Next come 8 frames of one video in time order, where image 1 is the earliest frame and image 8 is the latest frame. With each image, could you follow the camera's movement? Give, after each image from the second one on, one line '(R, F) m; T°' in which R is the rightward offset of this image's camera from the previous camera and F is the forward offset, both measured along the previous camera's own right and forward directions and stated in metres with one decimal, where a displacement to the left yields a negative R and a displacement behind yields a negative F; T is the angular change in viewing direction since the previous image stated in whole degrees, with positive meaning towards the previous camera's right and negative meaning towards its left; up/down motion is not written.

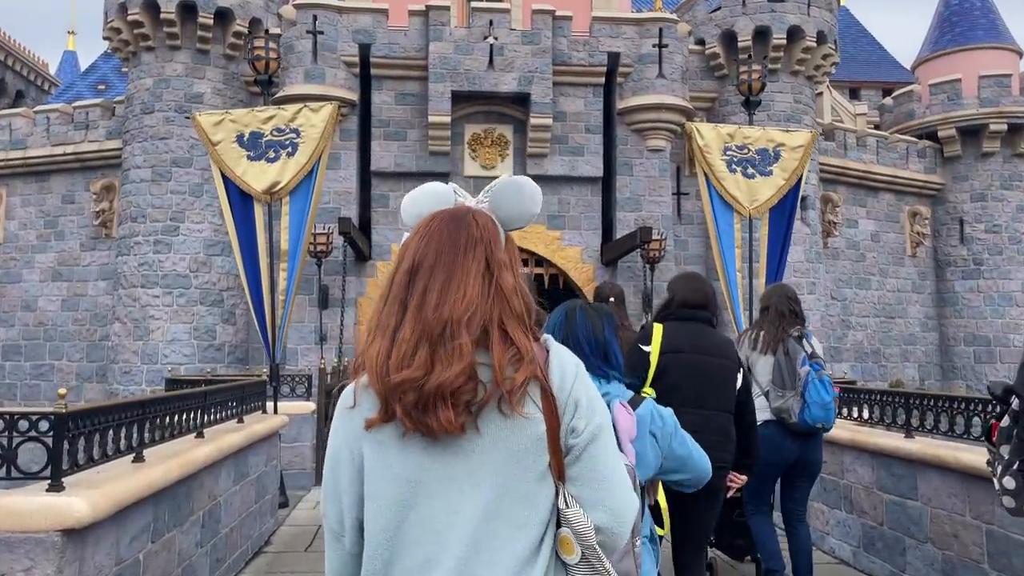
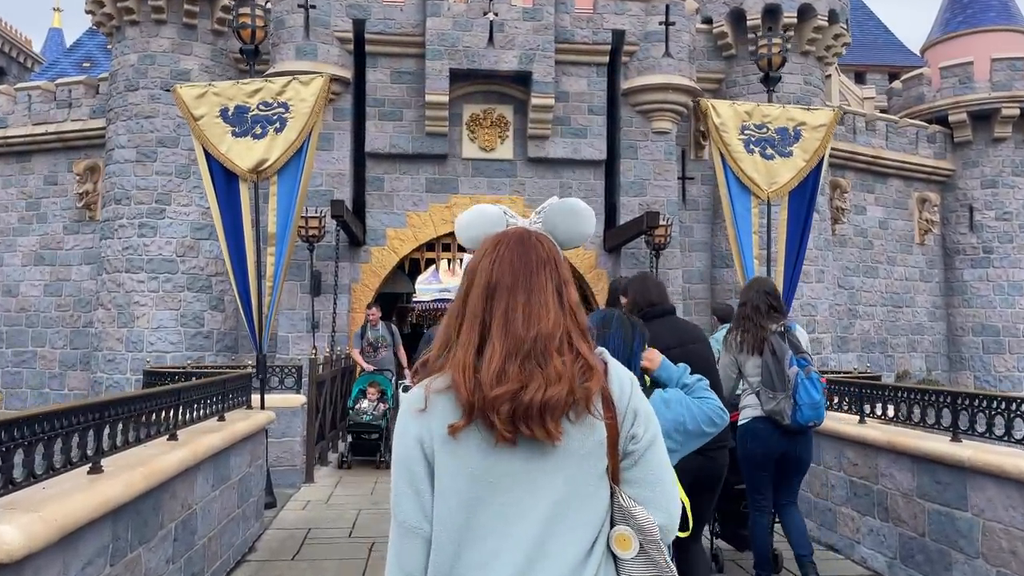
(-0.1, +0.4) m; 0°
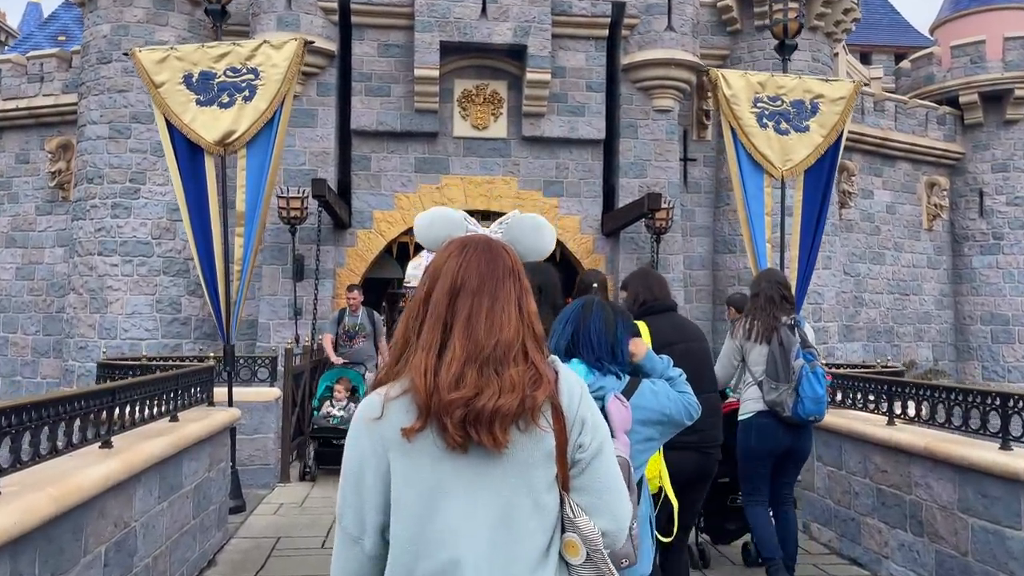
(0.0, +0.5) m; 0°
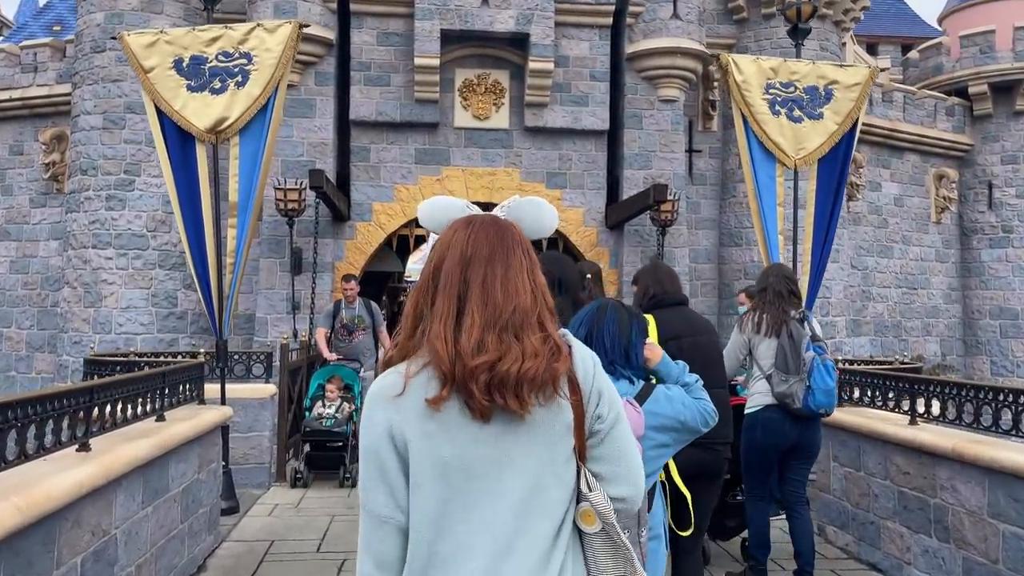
(0.0, +0.2) m; 0°
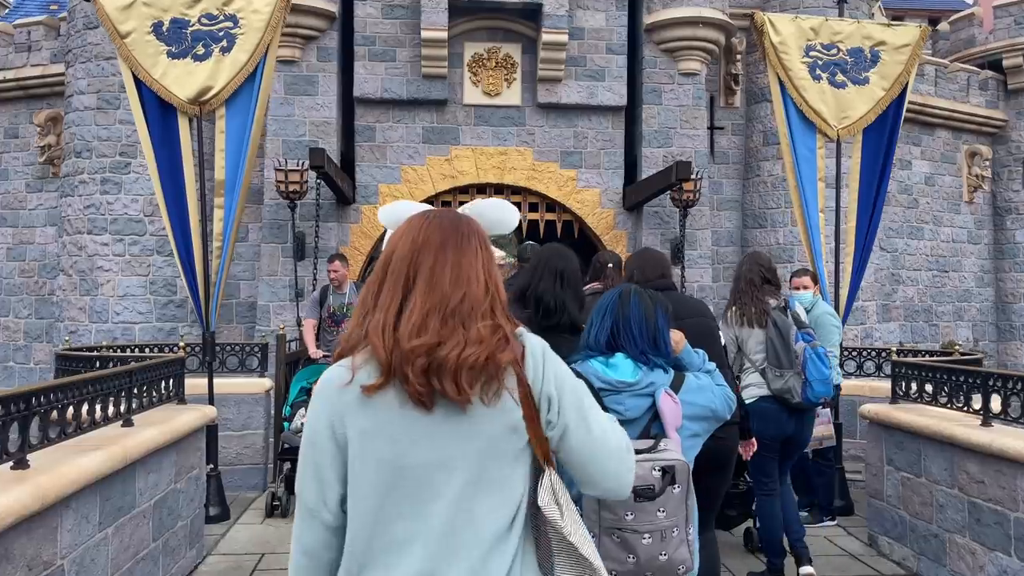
(0.0, +0.4) m; -1°
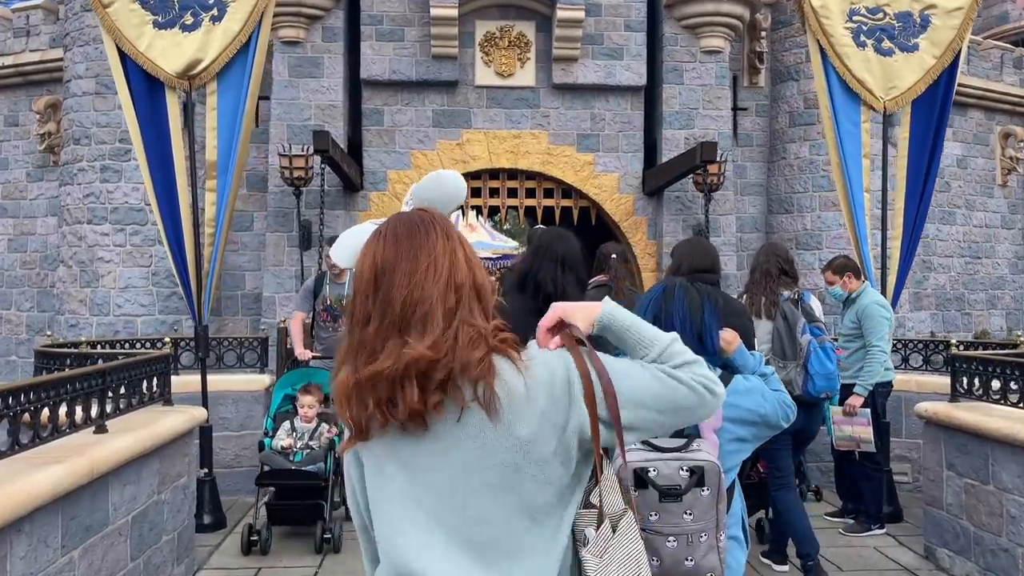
(0.0, +0.4) m; -1°
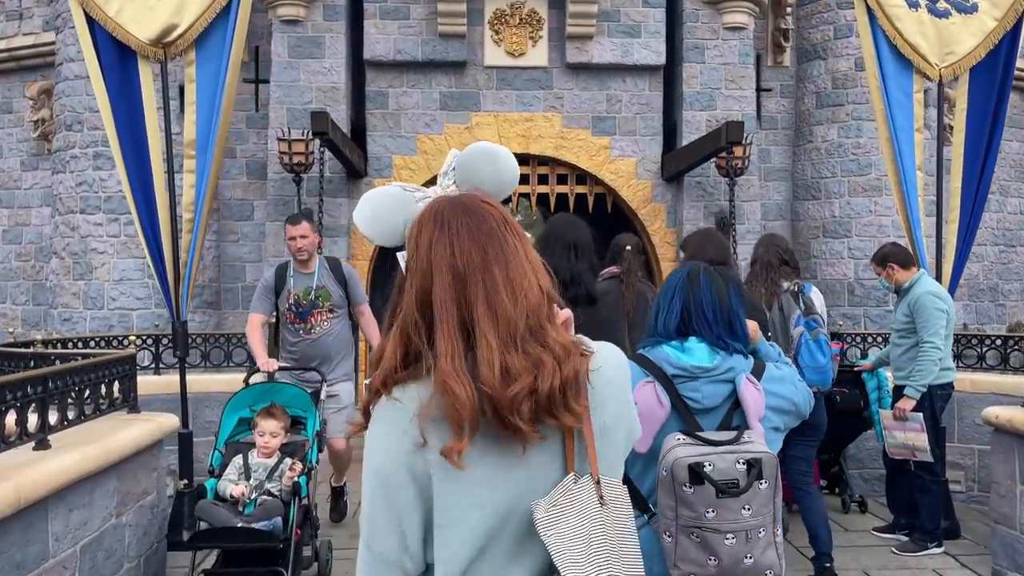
(0.0, +0.4) m; -1°
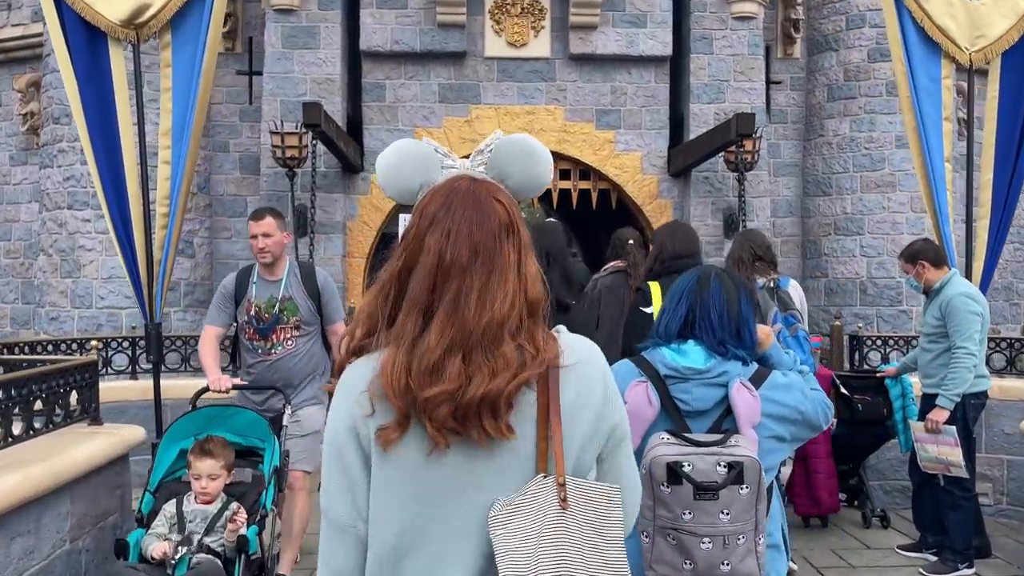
(0.0, +0.3) m; 0°
